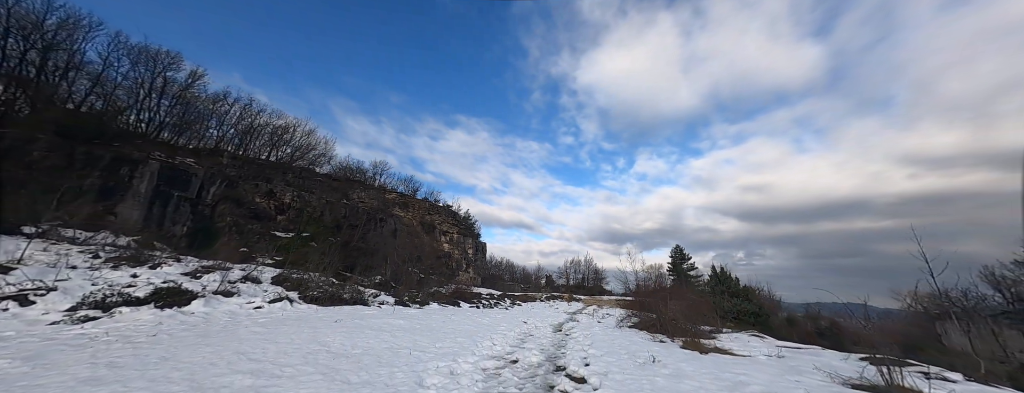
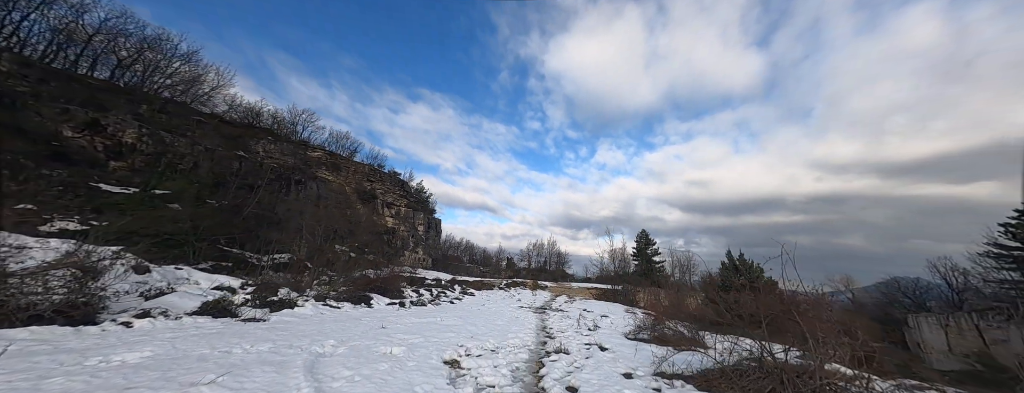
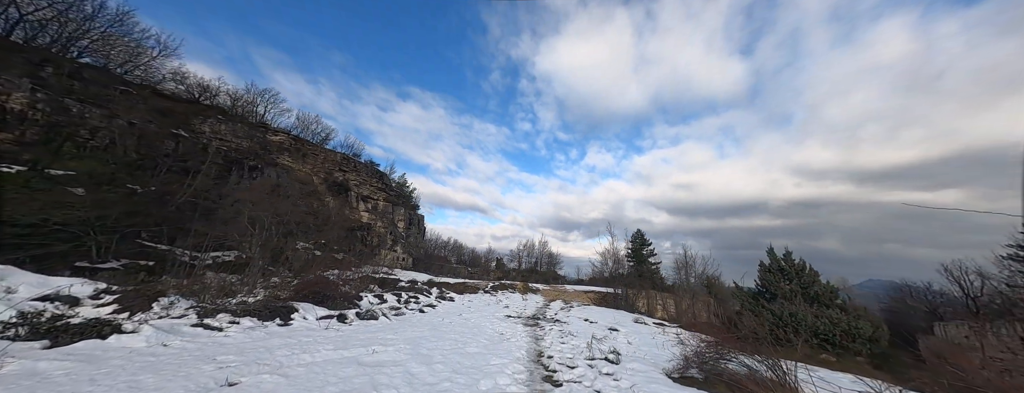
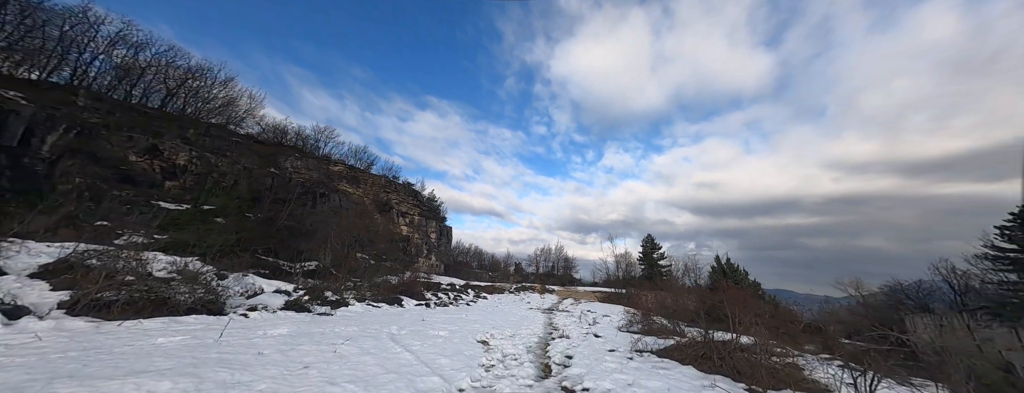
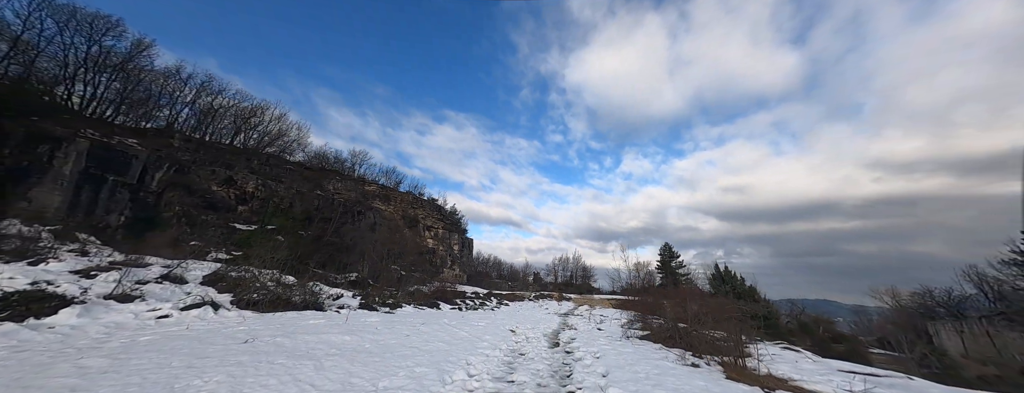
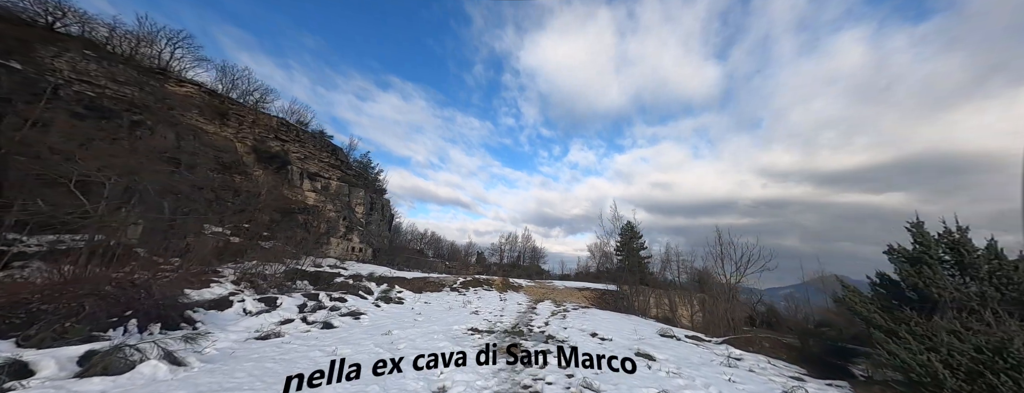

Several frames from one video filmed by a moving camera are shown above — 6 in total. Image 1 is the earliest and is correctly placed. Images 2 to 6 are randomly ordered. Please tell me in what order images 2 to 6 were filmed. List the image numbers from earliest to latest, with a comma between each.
5, 4, 2, 3, 6
